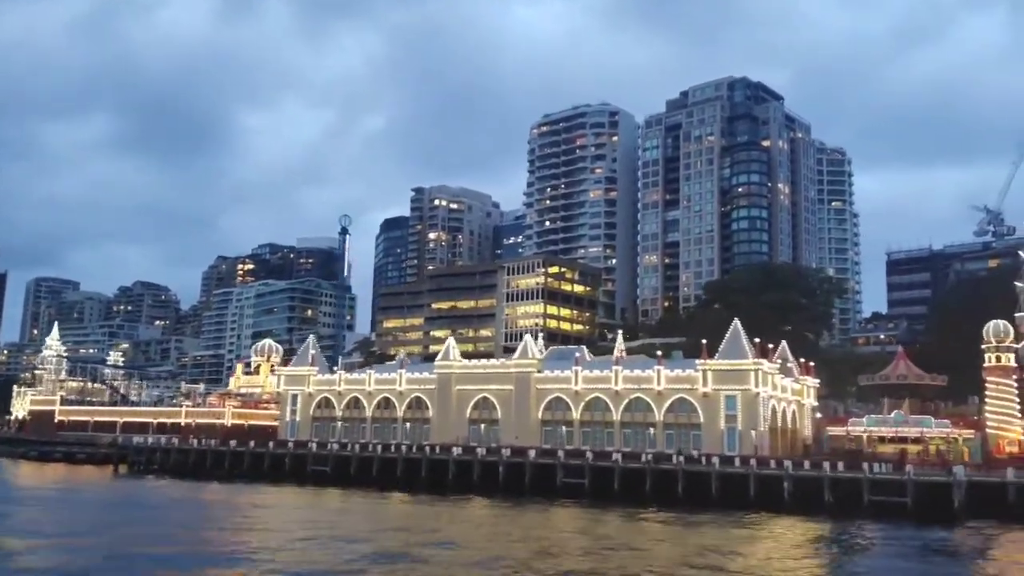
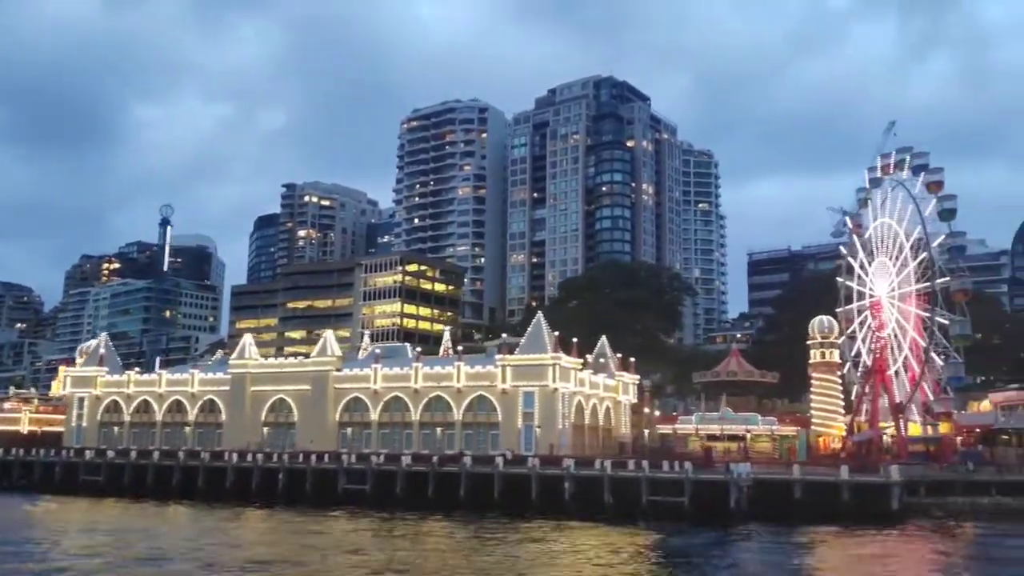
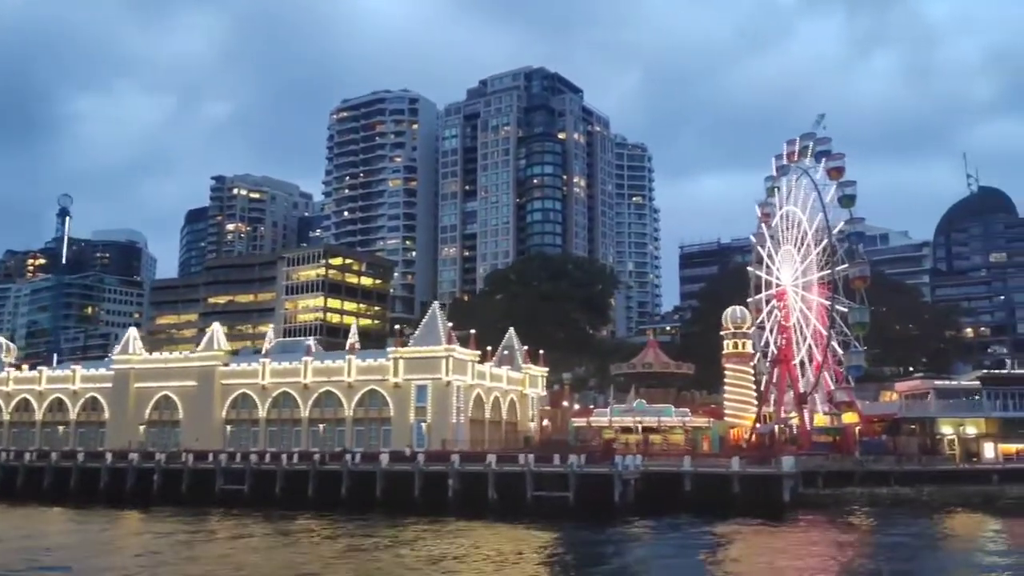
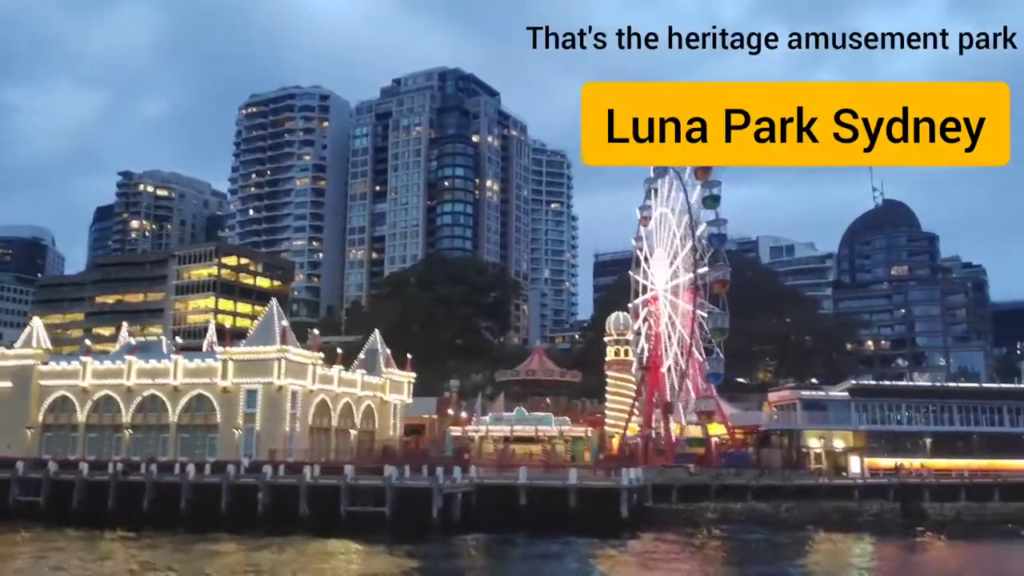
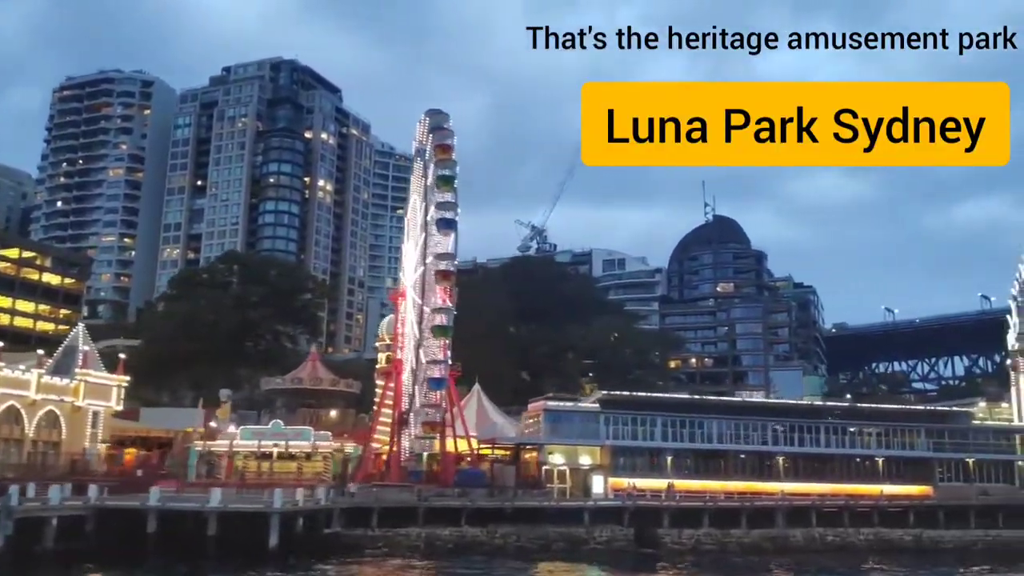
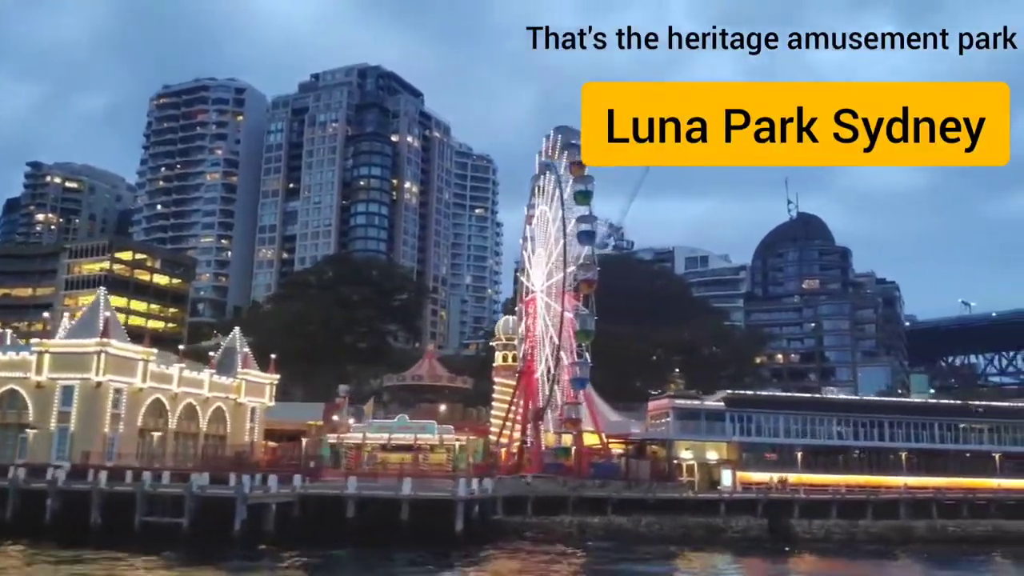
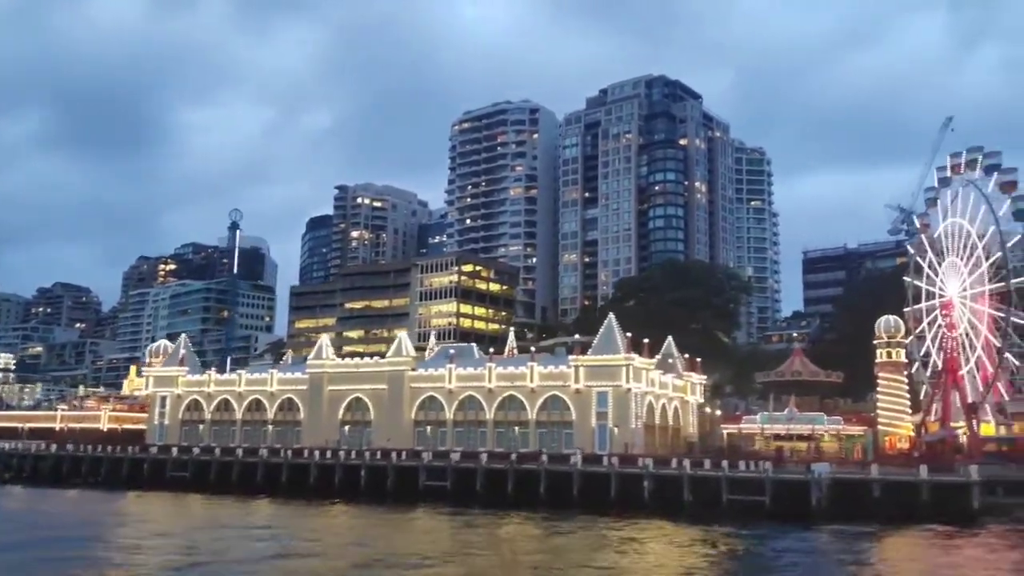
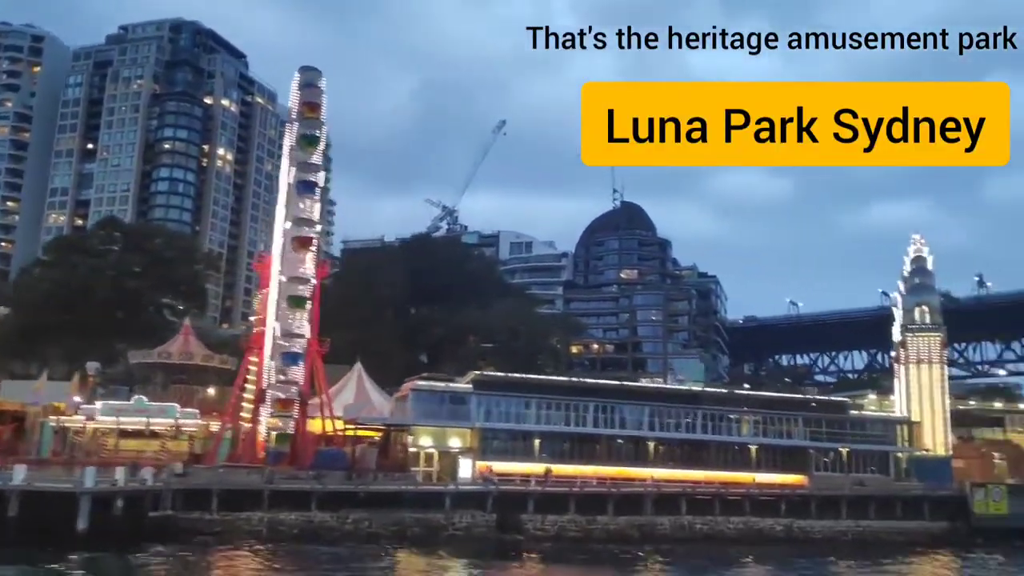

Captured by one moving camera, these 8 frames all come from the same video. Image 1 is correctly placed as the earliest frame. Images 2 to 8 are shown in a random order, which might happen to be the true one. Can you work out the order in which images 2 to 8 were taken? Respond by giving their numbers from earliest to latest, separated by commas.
7, 2, 3, 4, 6, 5, 8
